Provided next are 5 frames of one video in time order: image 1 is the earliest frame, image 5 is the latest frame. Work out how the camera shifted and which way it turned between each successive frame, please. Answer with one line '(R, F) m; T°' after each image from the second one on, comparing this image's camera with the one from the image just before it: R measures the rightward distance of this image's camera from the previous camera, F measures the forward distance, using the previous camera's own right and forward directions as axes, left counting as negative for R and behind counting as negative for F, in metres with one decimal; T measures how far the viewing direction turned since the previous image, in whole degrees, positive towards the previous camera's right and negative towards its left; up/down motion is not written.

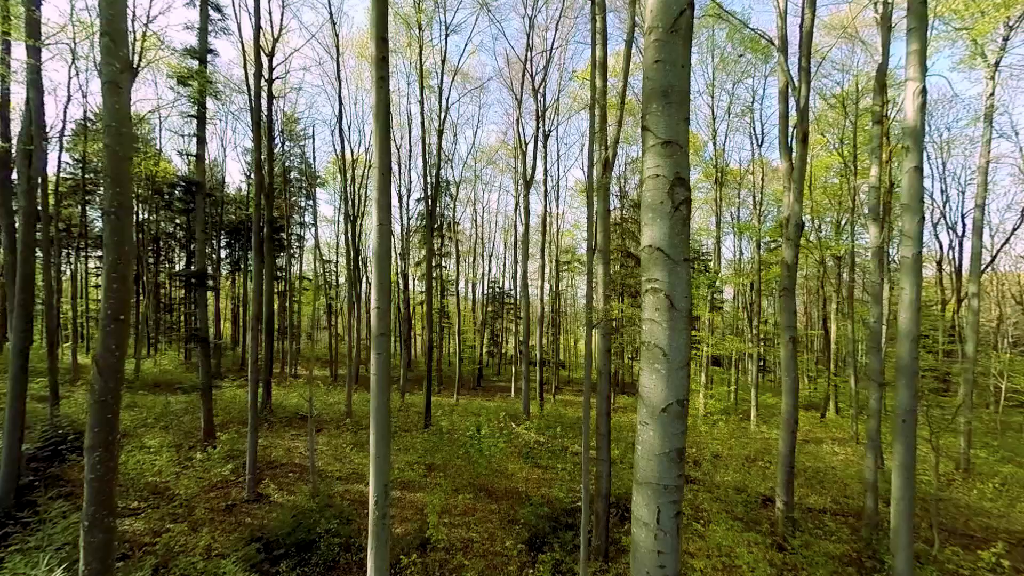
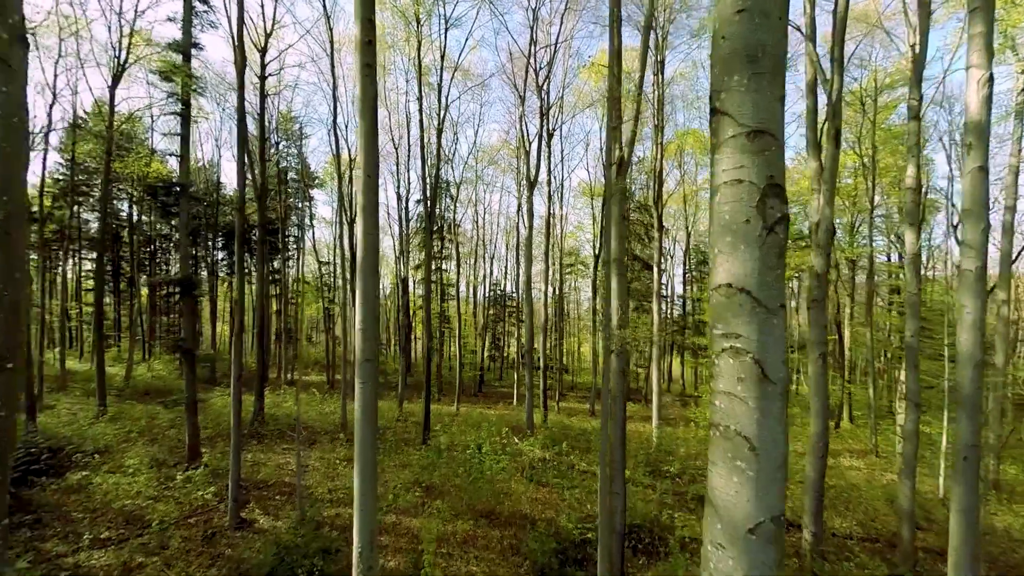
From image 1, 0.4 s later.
(0.0, +0.6) m; 0°
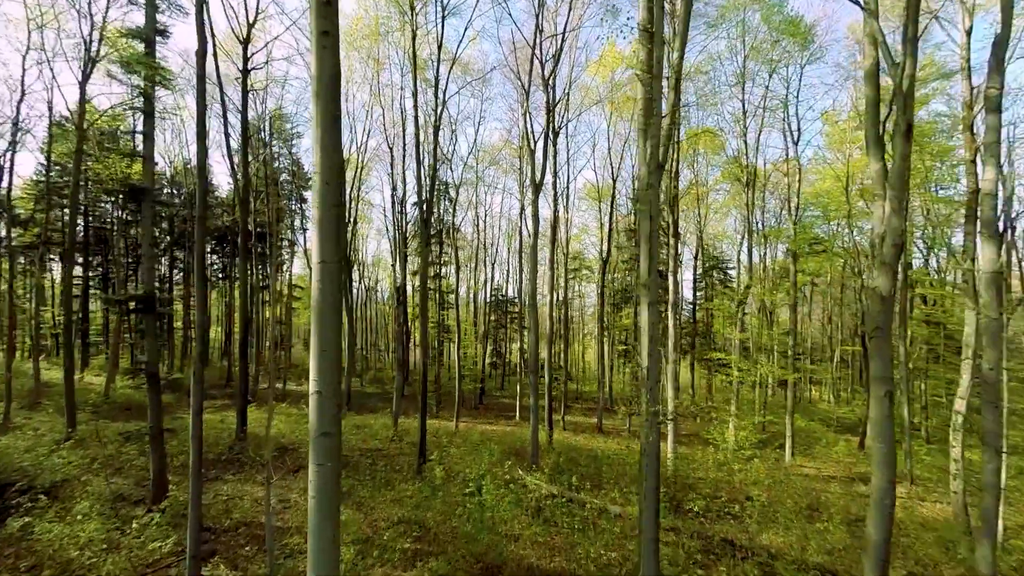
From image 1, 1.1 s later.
(-0.1, +1.1) m; 0°
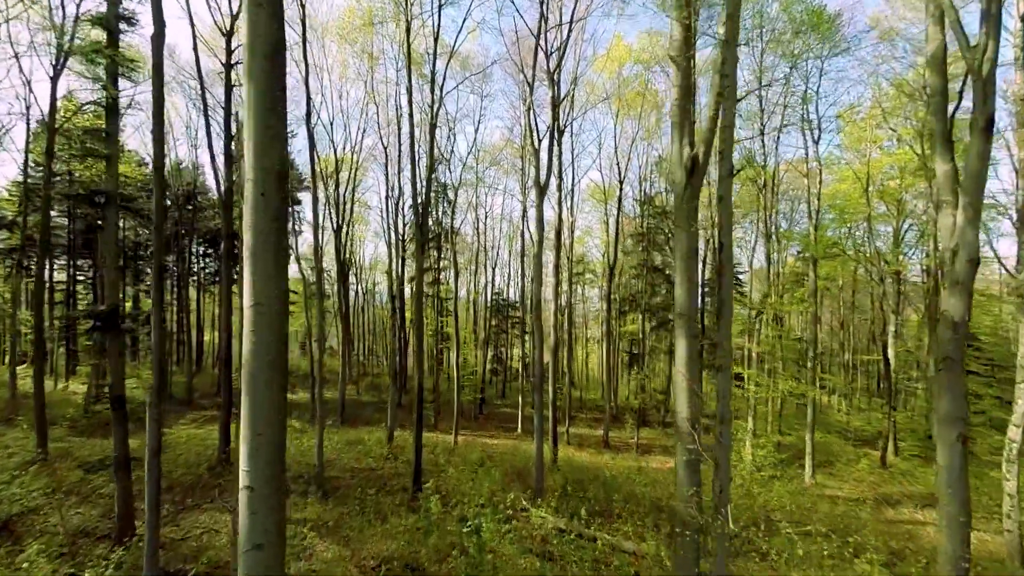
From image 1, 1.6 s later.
(0.0, +0.8) m; 0°
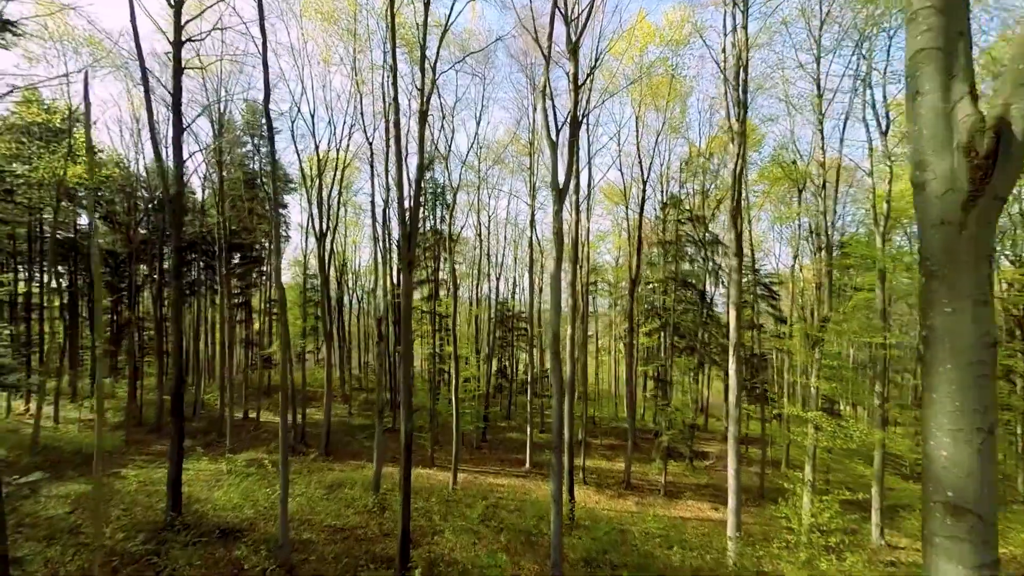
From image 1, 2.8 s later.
(-0.1, +2.1) m; 0°
